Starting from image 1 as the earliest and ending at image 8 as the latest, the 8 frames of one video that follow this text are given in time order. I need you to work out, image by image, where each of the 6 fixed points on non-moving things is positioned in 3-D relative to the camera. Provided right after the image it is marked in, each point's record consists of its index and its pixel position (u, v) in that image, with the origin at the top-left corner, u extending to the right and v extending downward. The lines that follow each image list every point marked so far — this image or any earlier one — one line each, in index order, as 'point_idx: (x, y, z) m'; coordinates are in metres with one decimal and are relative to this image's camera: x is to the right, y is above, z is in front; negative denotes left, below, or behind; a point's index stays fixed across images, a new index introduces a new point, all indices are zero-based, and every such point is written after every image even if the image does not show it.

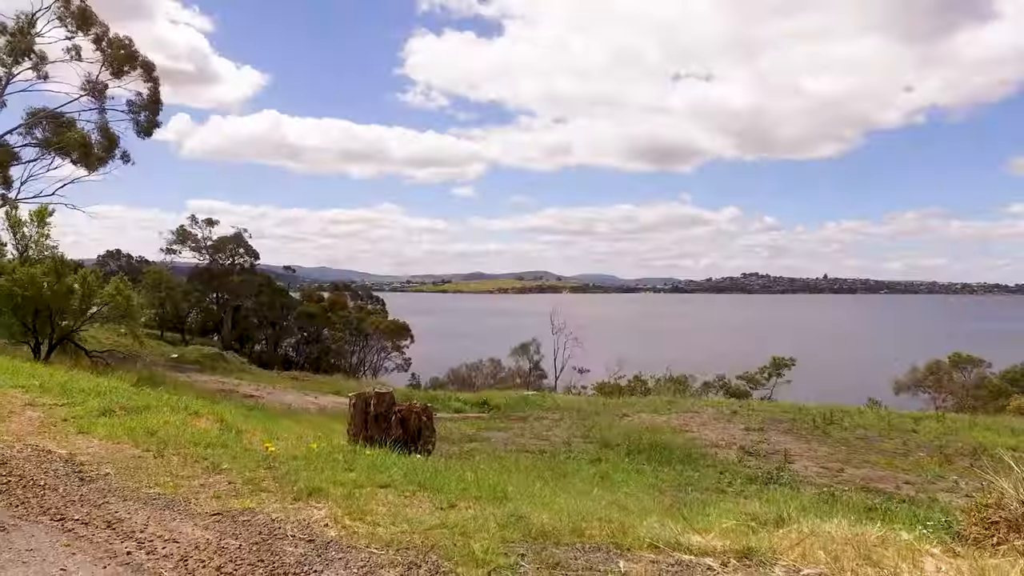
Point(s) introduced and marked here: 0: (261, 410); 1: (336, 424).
0: (-5.5, -2.7, +14.0) m
1: (-3.7, -2.8, +13.4) m
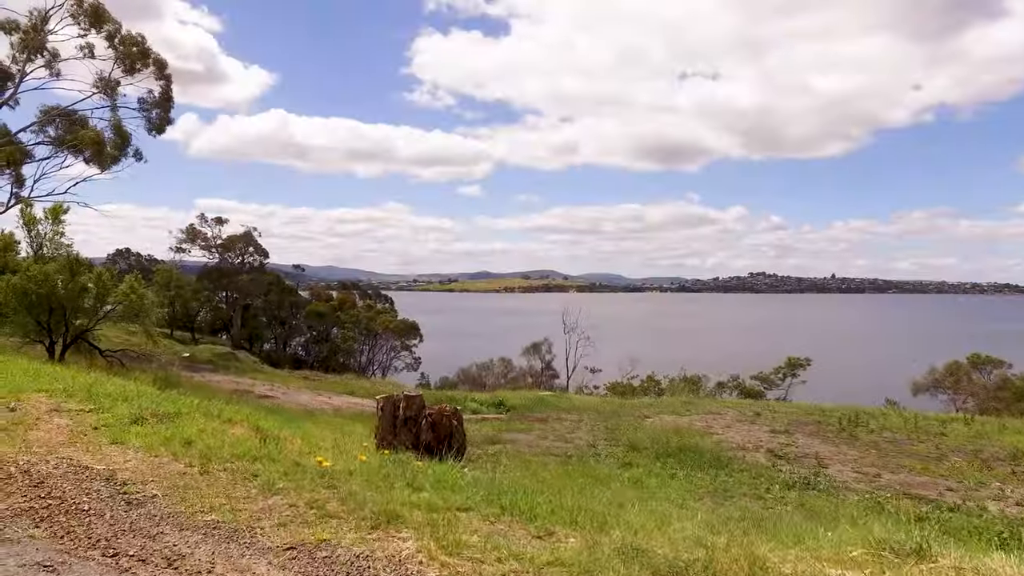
0: (-5.0, -2.6, +13.8) m
1: (-3.2, -2.8, +13.1) m
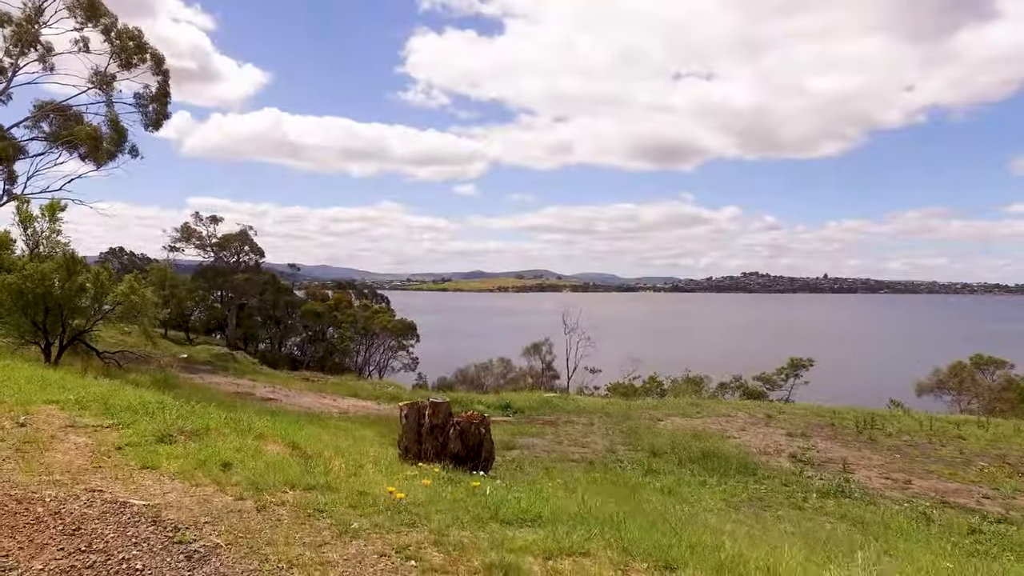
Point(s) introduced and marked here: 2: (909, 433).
0: (-4.7, -2.6, +13.3) m
1: (-2.9, -2.8, +12.7) m
2: (+10.6, -3.9, +17.2) m
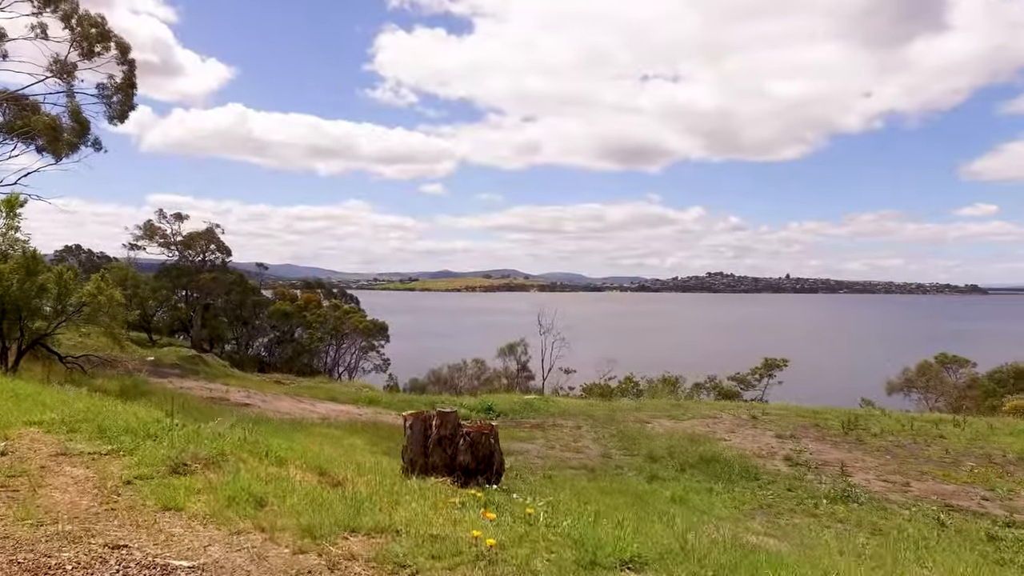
0: (-4.8, -2.6, +12.6) m
1: (-3.0, -2.8, +12.1) m
2: (+10.2, -3.9, +17.3) m
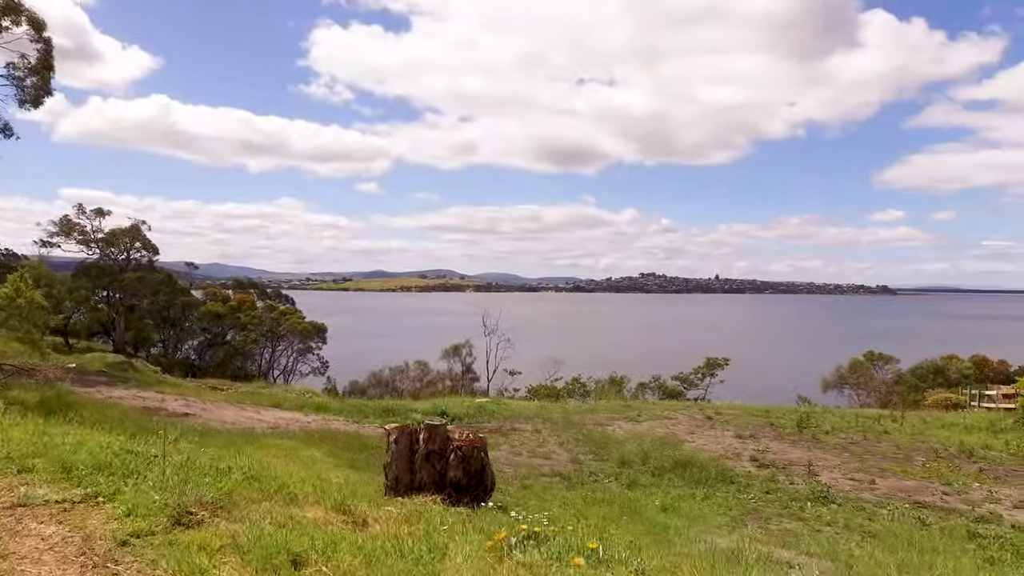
0: (-5.4, -2.7, +11.7) m
1: (-3.5, -2.8, +11.3) m
2: (+9.1, -3.9, +17.8) m
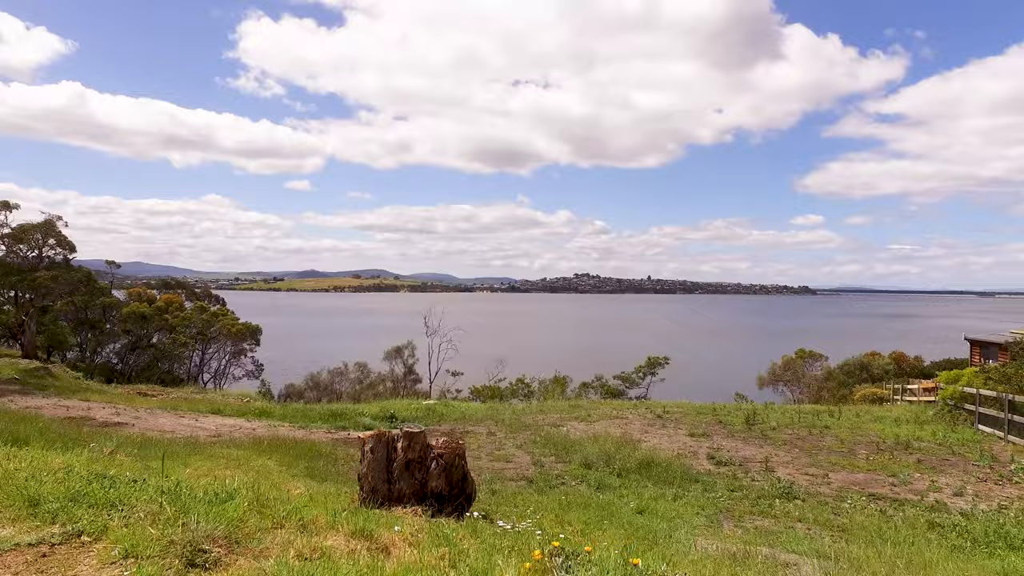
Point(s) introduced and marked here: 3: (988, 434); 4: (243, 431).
0: (-6.0, -2.7, +10.8) m
1: (-4.1, -2.8, +10.7) m
2: (+7.8, -3.9, +18.4) m
3: (+13.4, -4.1, +18.2) m
4: (-6.3, -3.3, +15.1) m
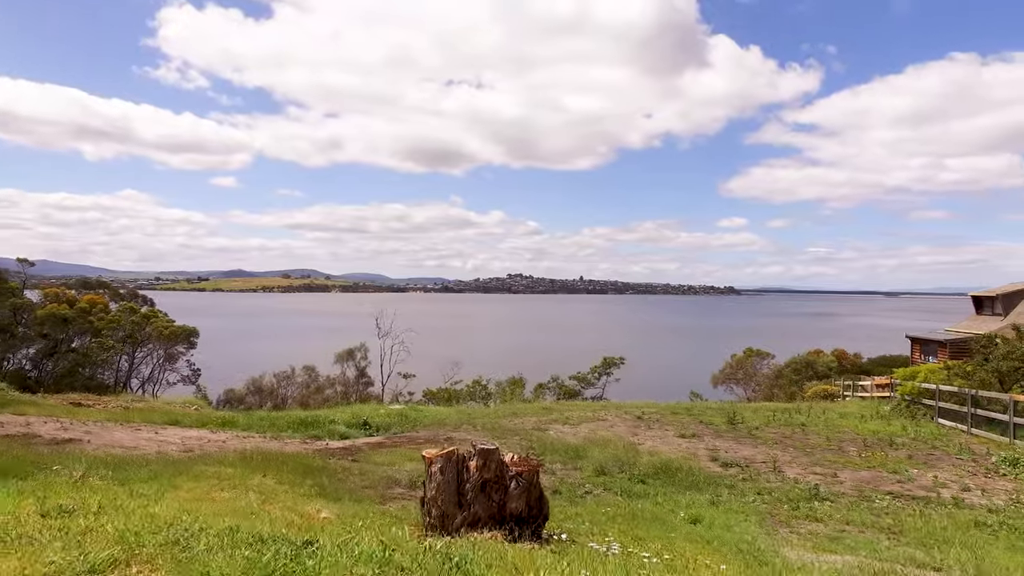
0: (-5.7, -2.7, +9.7) m
1: (-3.8, -2.8, +9.7) m
2: (+7.3, -3.9, +18.5) m
3: (+12.9, -4.1, +18.9) m
4: (-6.4, -3.3, +13.9) m
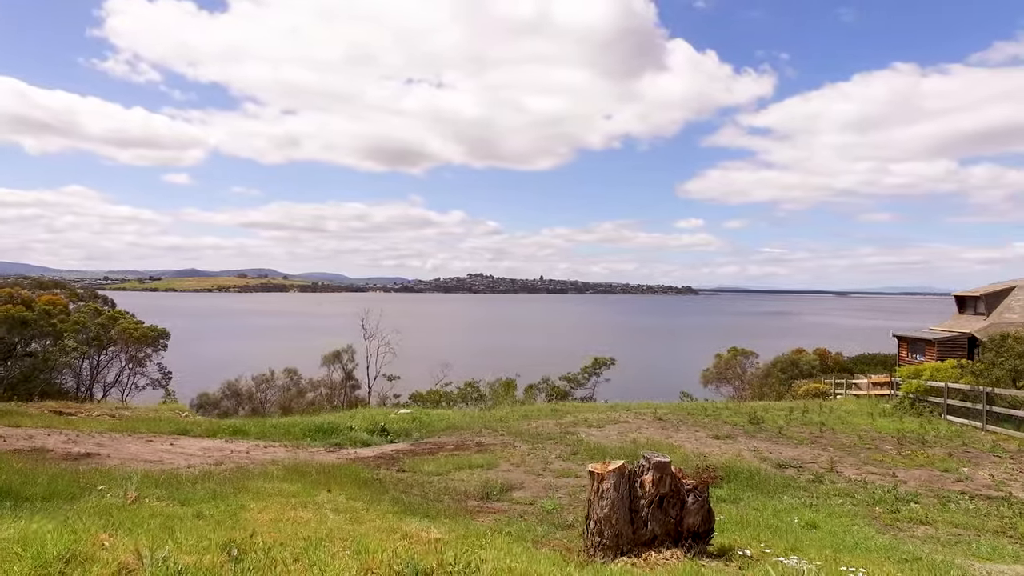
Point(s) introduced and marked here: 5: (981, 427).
0: (-4.4, -2.7, +8.9) m
1: (-2.6, -2.8, +9.1) m
2: (+8.0, -3.9, +18.6) m
3: (+13.5, -4.1, +19.3) m
4: (-5.4, -3.3, +13.1) m
5: (+13.5, -4.0, +18.6) m
